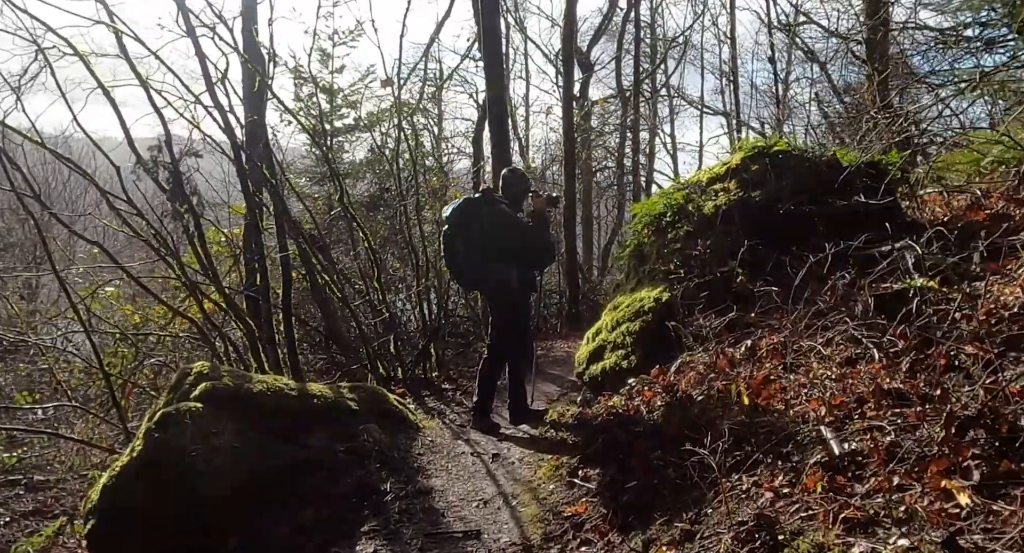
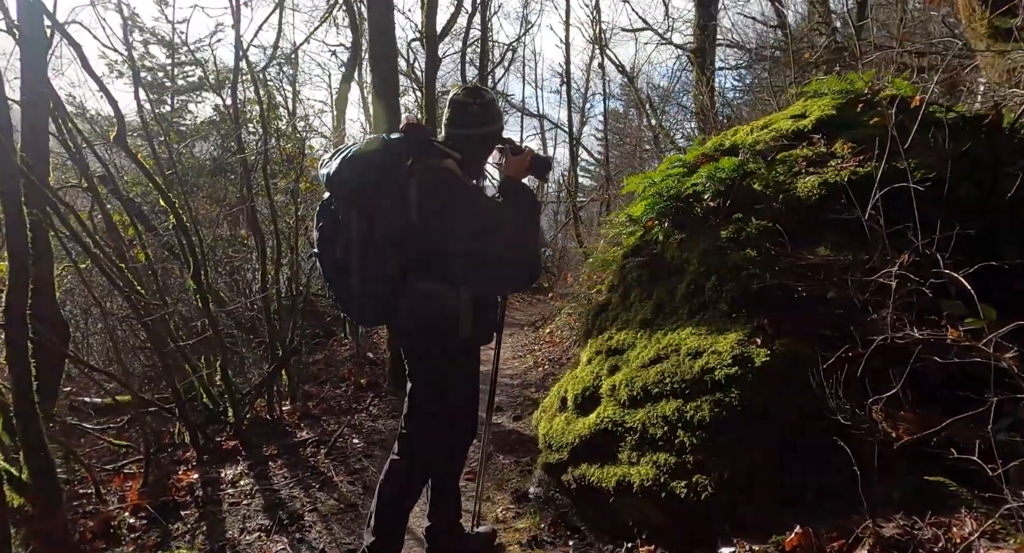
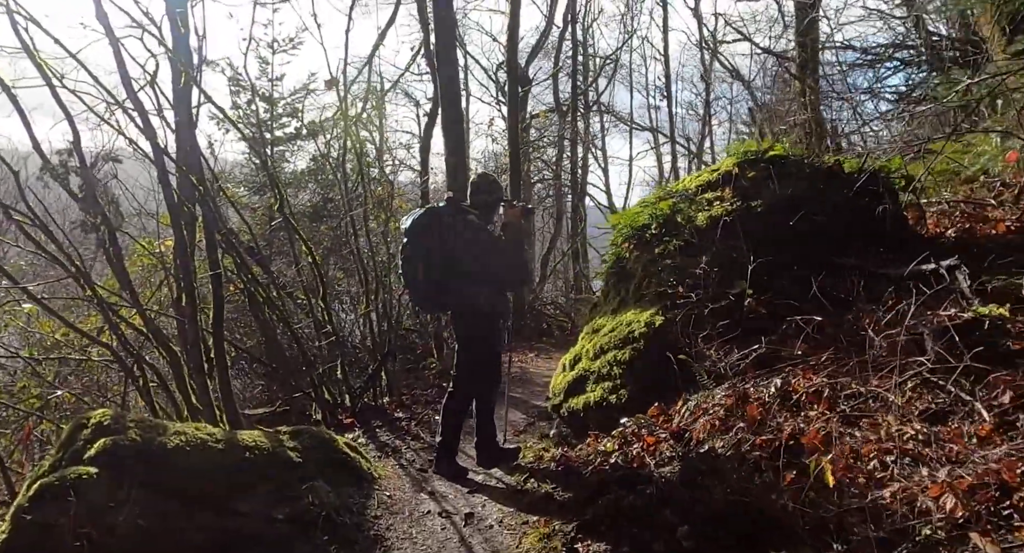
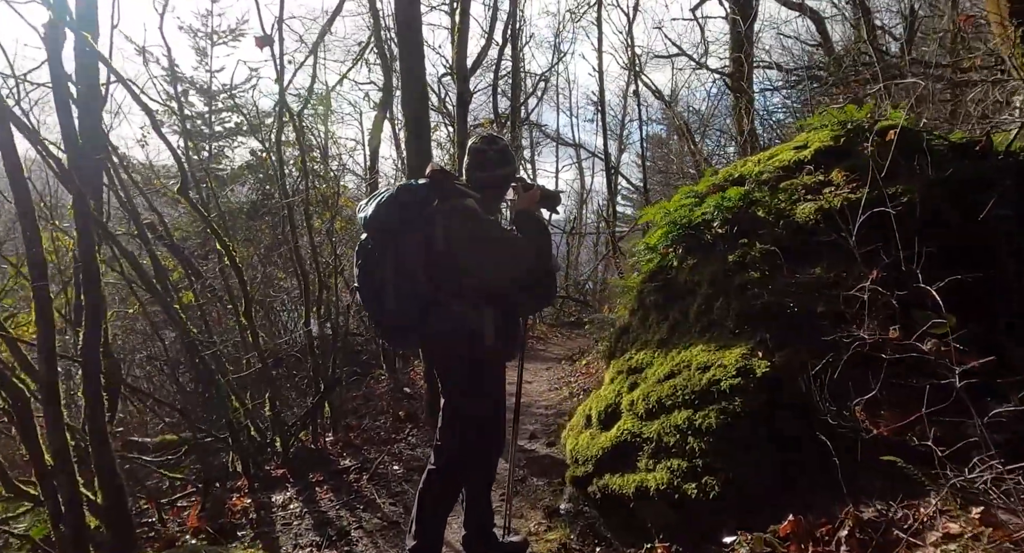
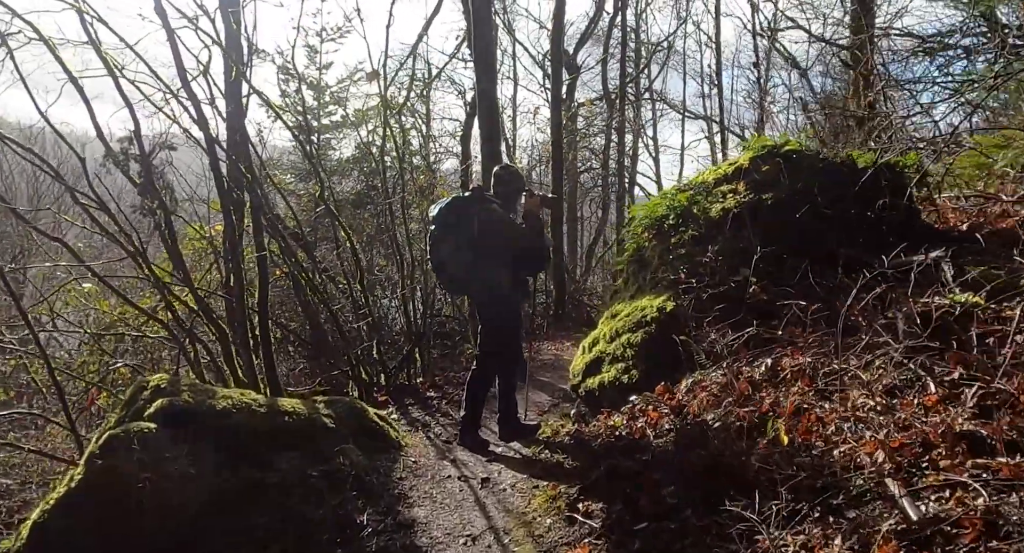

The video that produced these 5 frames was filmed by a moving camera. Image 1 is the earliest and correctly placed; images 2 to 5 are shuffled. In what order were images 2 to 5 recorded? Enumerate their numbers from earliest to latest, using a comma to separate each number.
5, 3, 4, 2
